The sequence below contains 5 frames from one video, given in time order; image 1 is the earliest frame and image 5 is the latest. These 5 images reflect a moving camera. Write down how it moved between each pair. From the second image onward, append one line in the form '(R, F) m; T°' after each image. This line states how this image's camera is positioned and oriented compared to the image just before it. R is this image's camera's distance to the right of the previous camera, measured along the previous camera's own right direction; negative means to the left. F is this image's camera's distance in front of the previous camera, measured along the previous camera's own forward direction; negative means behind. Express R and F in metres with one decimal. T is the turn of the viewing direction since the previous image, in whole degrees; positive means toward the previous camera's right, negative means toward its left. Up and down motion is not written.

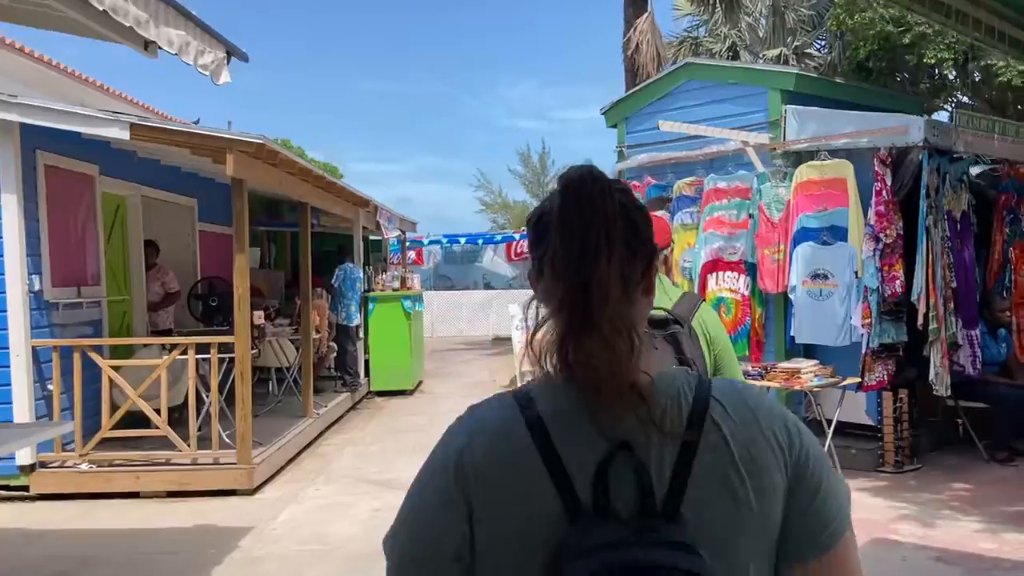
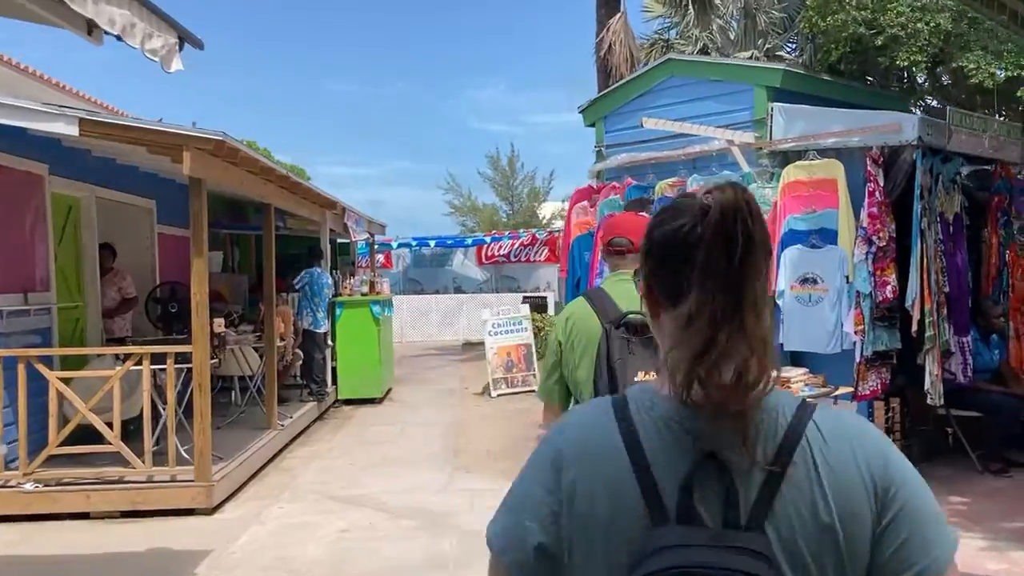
(0.0, +0.4) m; +2°
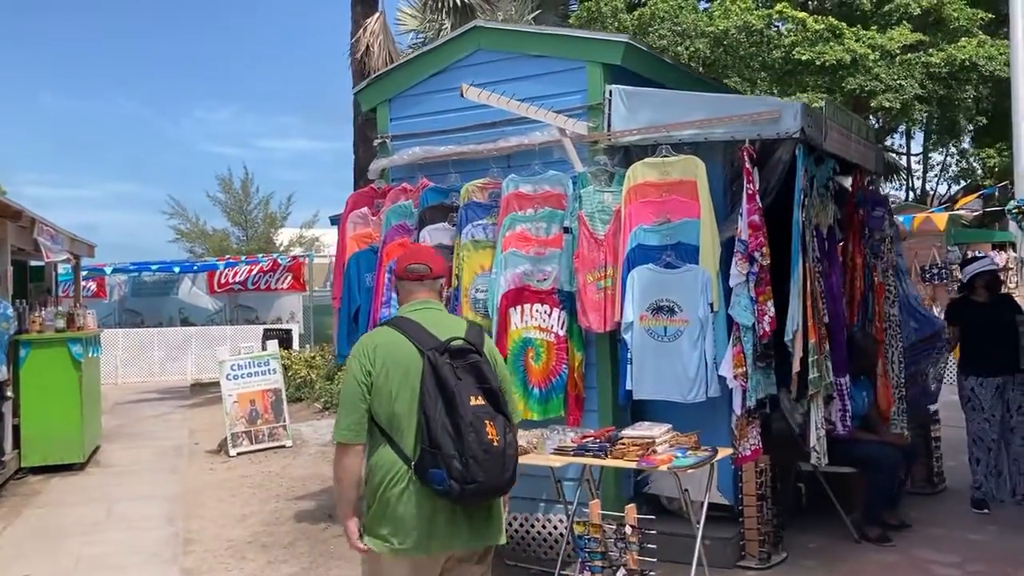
(-0.1, +1.9) m; +16°
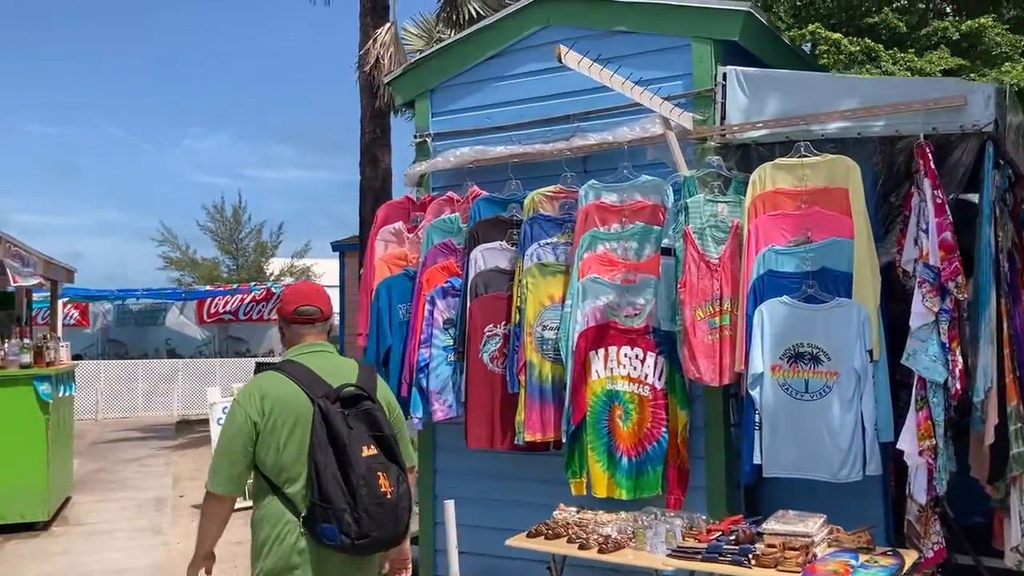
(-0.4, +1.3) m; +1°
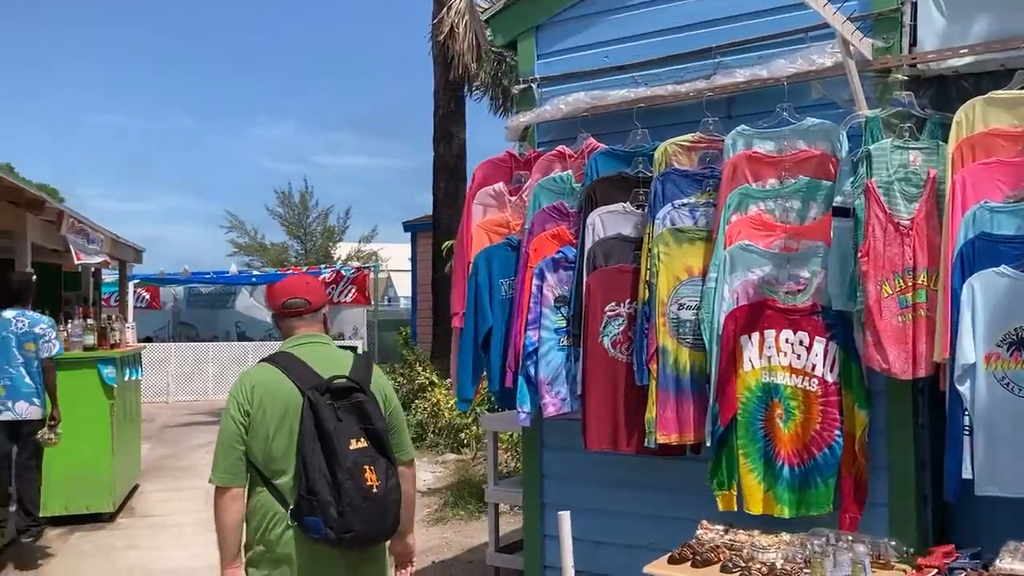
(-0.3, +0.8) m; -4°
